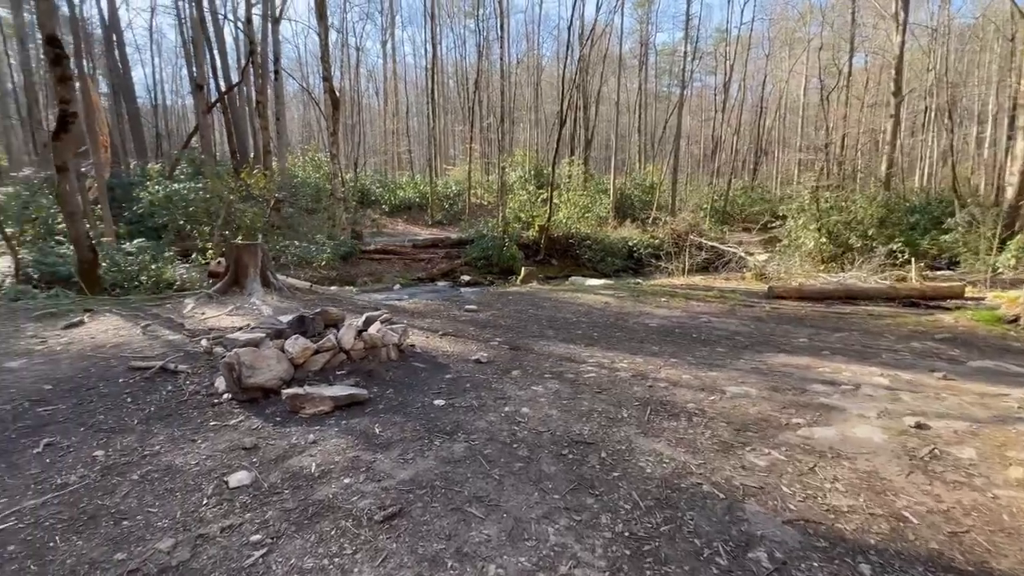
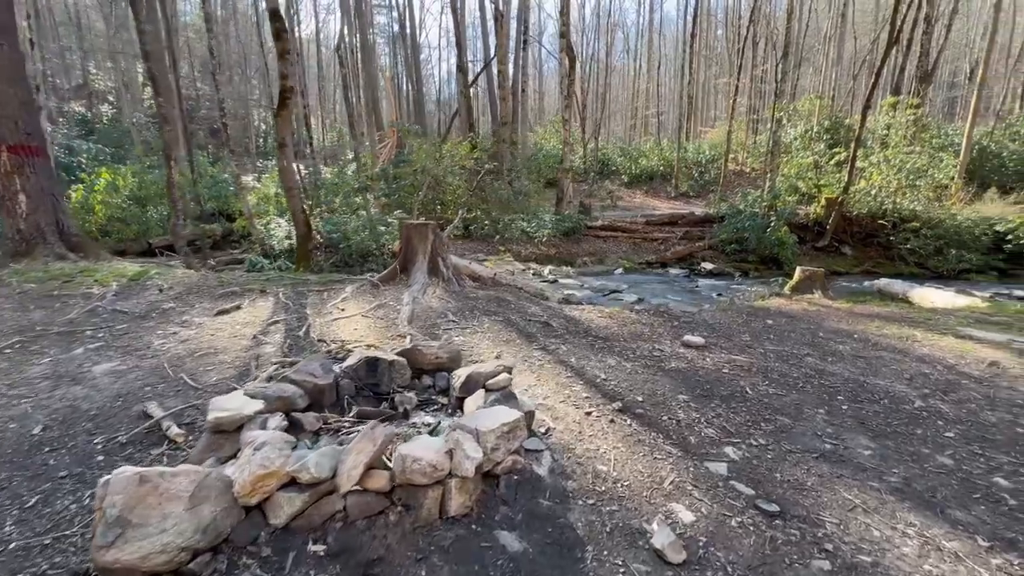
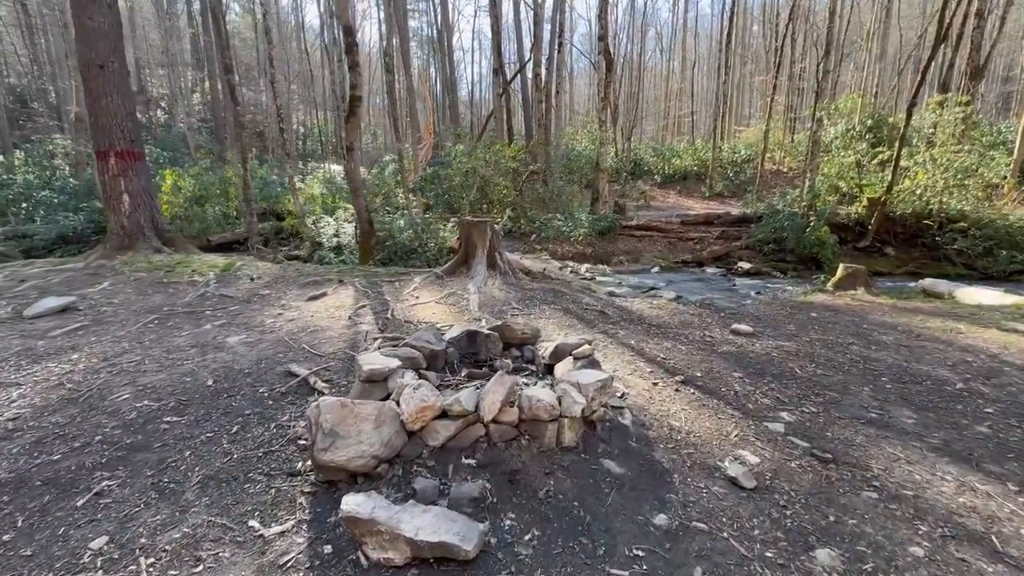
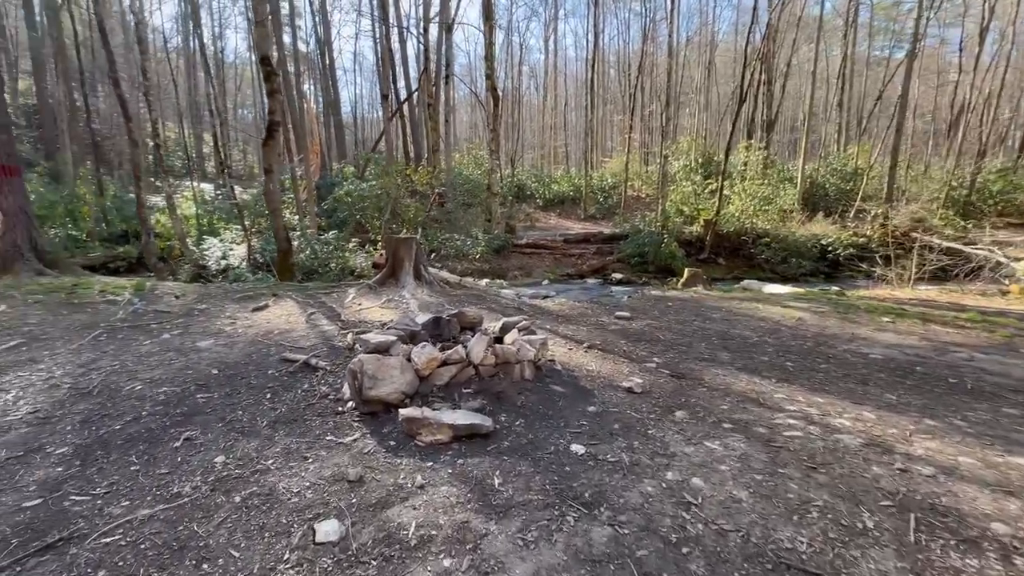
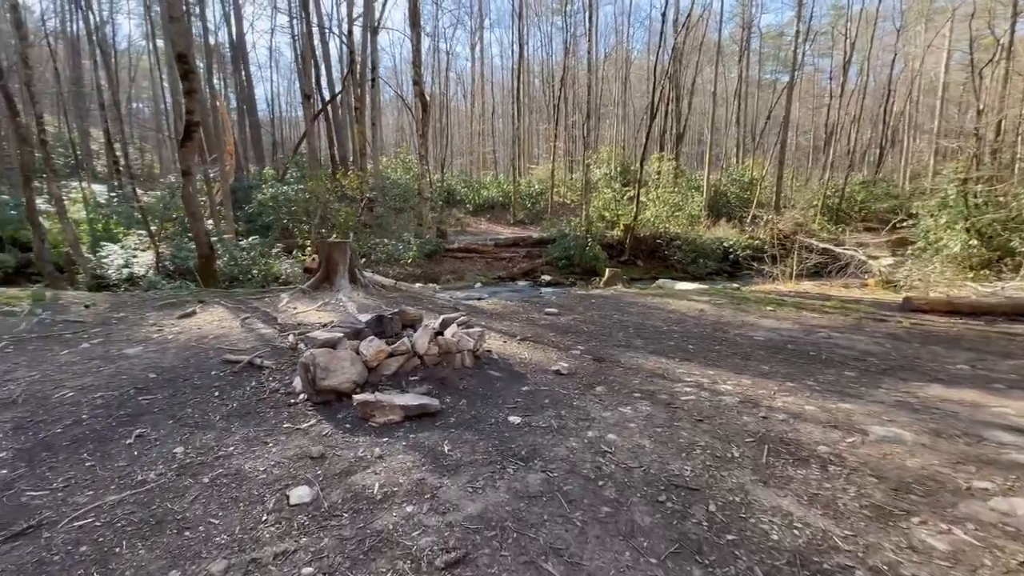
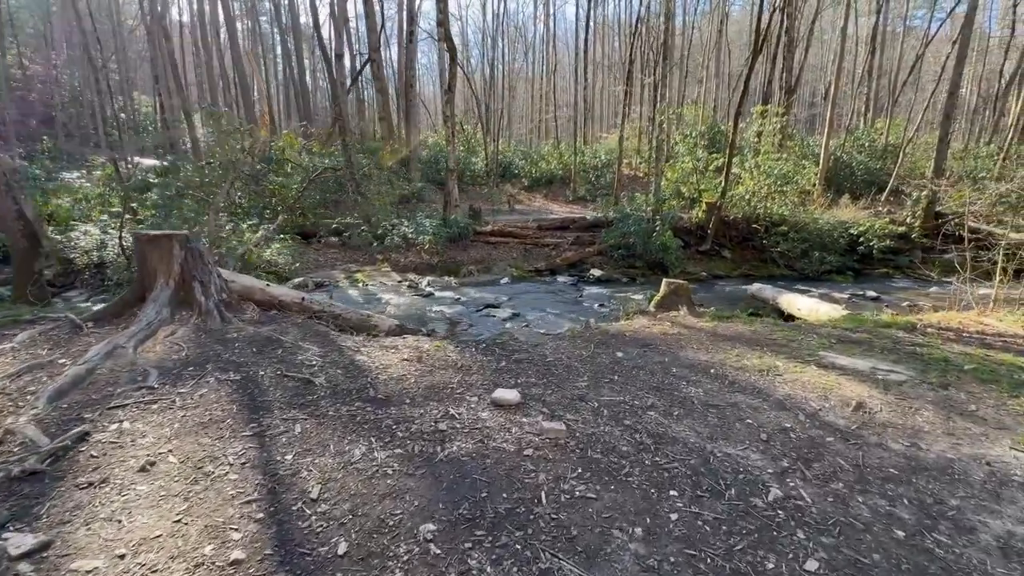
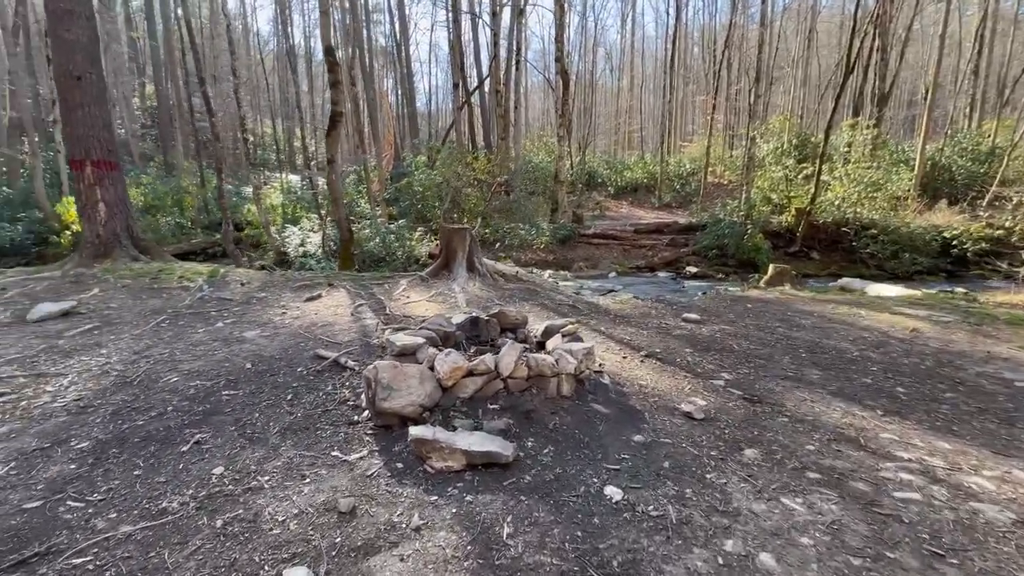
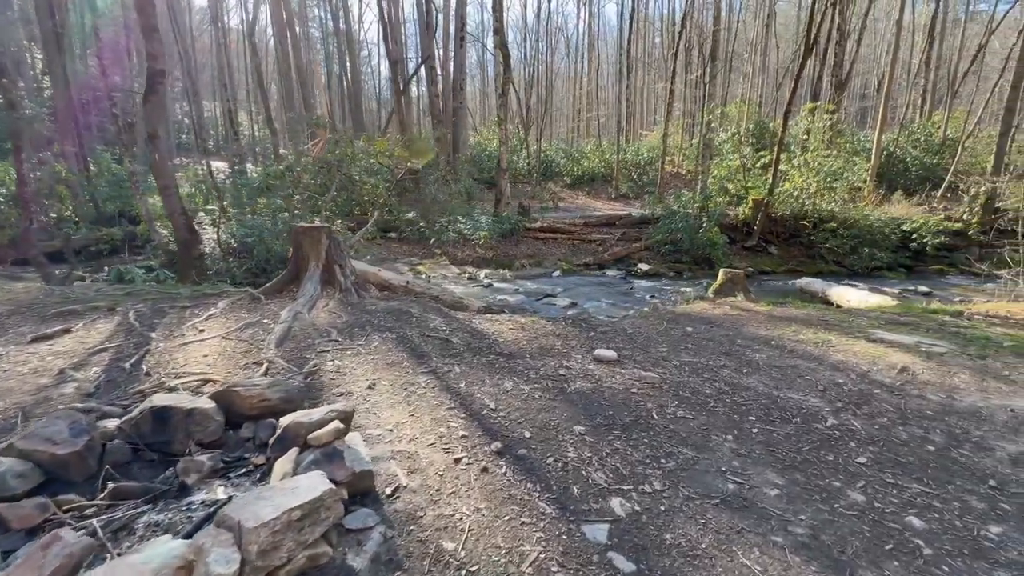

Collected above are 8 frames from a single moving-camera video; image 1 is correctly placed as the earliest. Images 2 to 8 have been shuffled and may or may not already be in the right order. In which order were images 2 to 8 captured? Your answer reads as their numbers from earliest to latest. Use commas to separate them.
5, 4, 7, 3, 2, 8, 6
